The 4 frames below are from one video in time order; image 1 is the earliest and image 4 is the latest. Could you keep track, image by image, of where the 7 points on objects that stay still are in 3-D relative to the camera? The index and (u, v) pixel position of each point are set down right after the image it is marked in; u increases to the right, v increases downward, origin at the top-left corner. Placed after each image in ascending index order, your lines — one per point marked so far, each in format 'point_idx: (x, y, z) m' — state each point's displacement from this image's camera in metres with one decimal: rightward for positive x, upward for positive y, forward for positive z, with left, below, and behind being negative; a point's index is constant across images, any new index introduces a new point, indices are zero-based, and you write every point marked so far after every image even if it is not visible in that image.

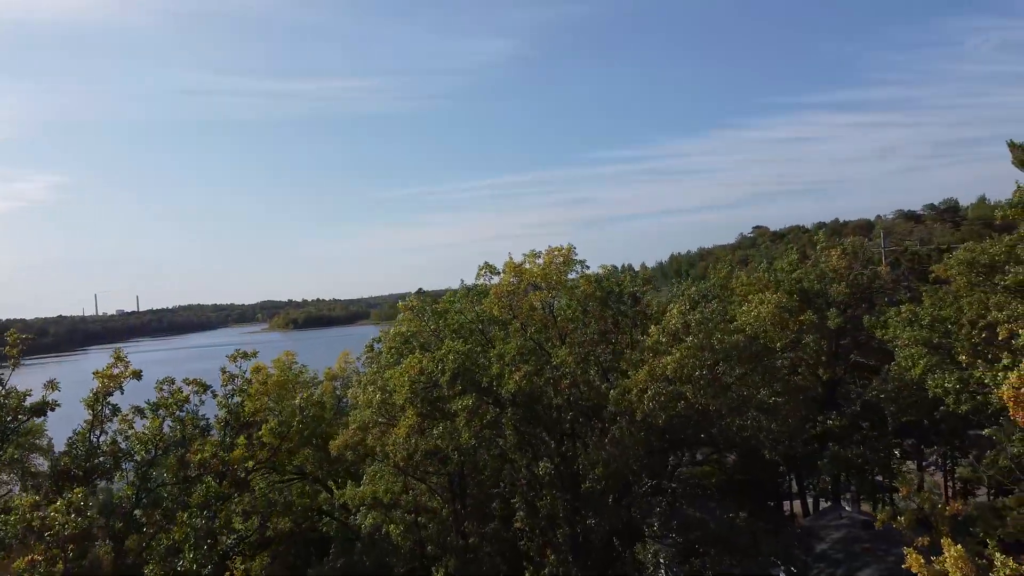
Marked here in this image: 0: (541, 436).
0: (-0.5, -3.2, +18.7) m
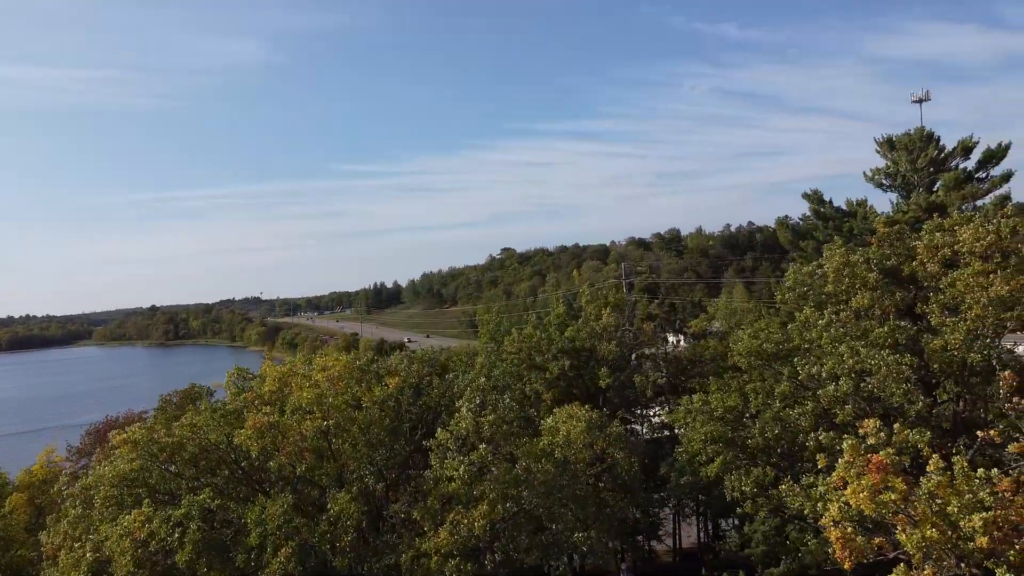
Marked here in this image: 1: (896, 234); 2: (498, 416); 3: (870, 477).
0: (-3.1, -4.5, +12.8) m
1: (+7.6, +1.1, +16.3) m
2: (-0.3, -2.3, +14.6) m
3: (+4.4, -2.3, +10.2) m
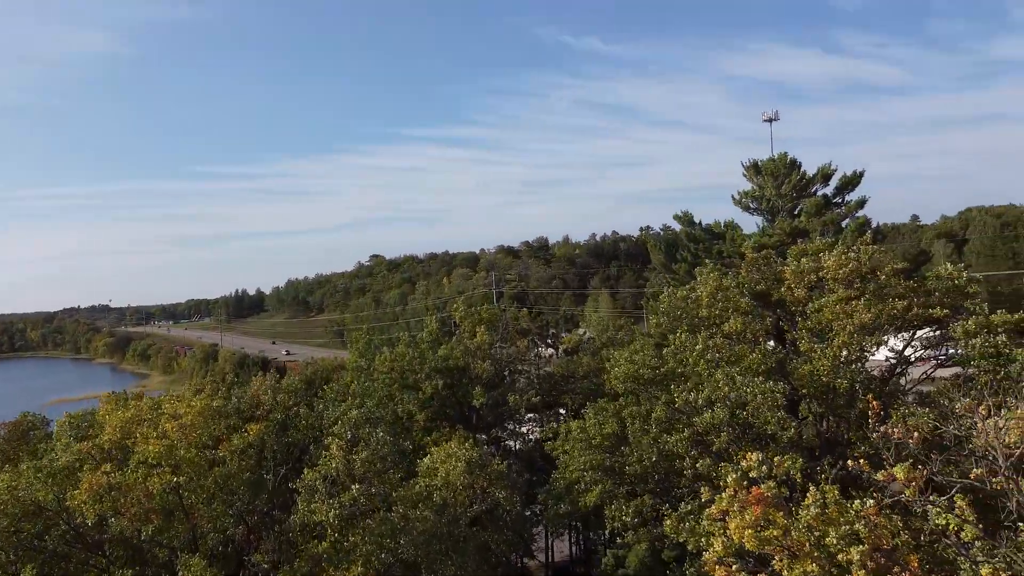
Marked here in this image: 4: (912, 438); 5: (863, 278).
0: (-4.9, -4.9, +11.5) m
1: (+5.1, +0.6, +16.7) m
2: (-2.4, -2.7, +13.8) m
3: (+3.0, -2.7, +10.2) m
4: (+5.7, -2.2, +11.8) m
5: (+6.2, +0.2, +14.6) m
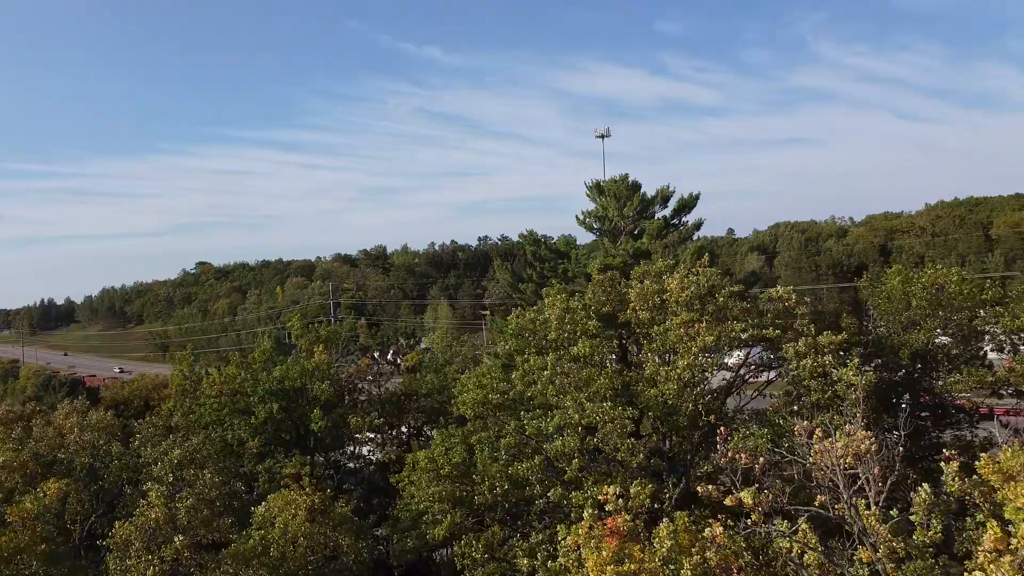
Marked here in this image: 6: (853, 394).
0: (-6.8, -5.3, +9.7) m
1: (+2.0, +0.2, +16.8) m
2: (-4.8, -3.1, +12.5) m
3: (+1.1, -3.1, +10.0) m
4: (+3.6, -2.5, +12.1) m
5: (+3.5, -0.2, +15.0) m
6: (+5.1, -1.6, +12.4) m
